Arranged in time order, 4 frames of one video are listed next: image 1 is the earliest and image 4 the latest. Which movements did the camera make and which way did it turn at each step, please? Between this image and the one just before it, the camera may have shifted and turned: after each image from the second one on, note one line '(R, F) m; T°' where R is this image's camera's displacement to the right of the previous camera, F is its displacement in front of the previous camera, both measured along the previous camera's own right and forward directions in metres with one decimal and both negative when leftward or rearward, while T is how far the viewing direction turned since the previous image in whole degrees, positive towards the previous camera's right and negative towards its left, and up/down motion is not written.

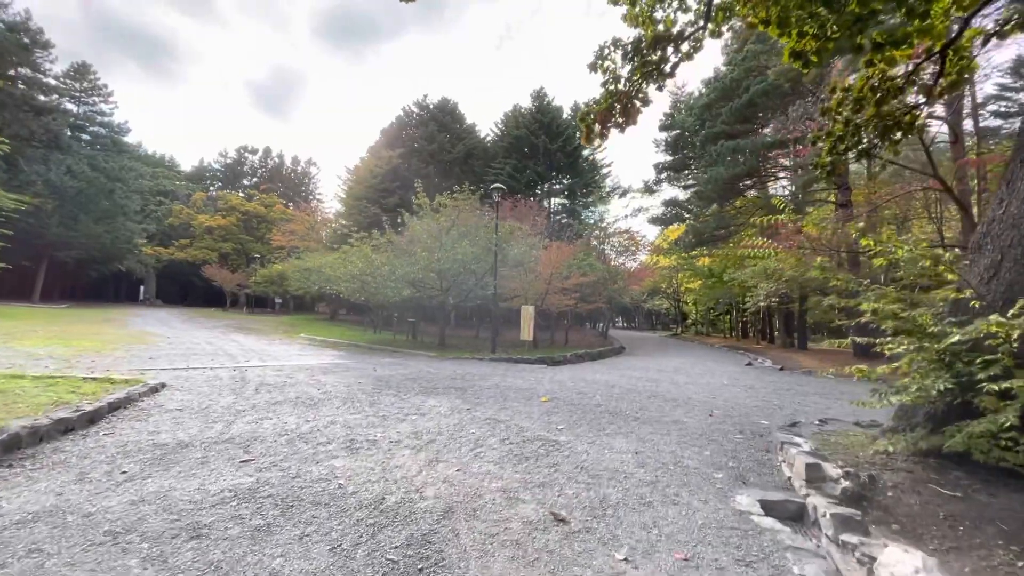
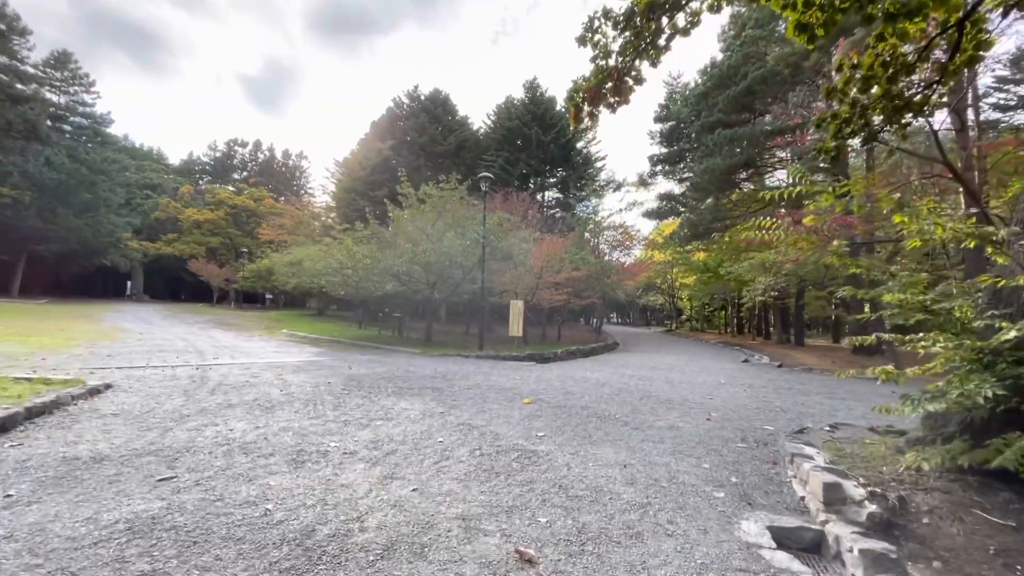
(+0.2, +0.5) m; +1°
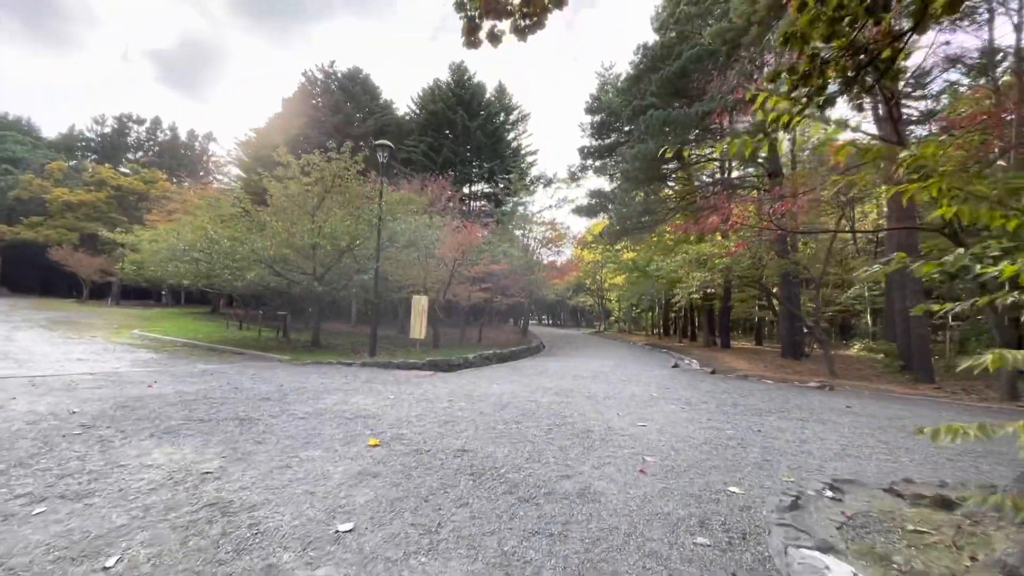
(+0.7, +1.9) m; +8°
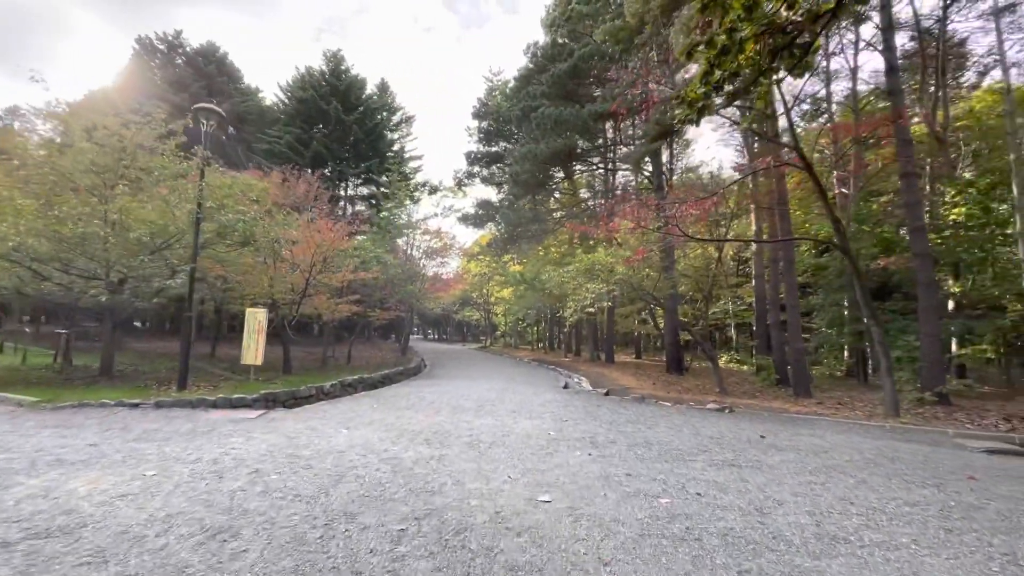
(+0.3, +1.6) m; +13°
